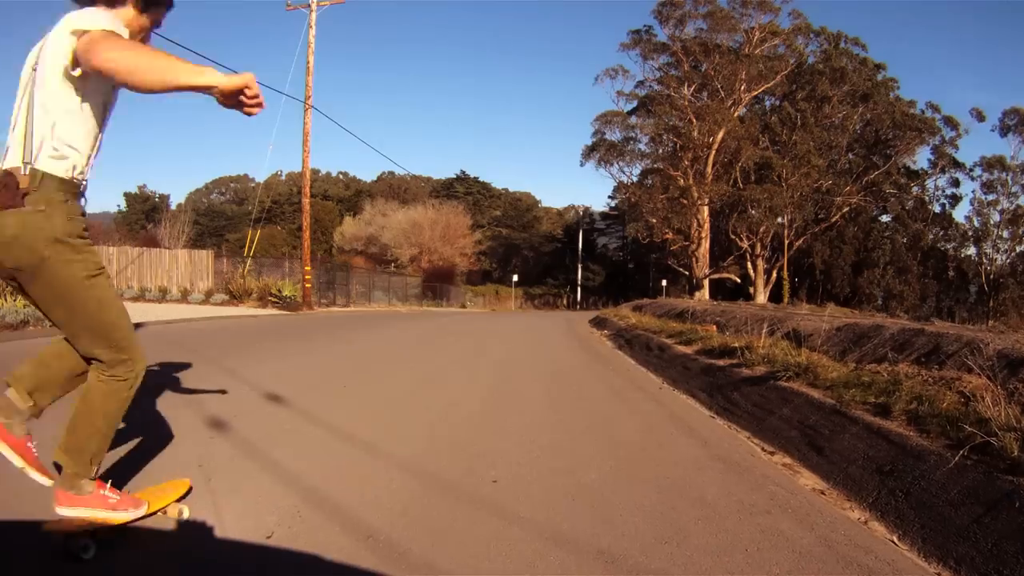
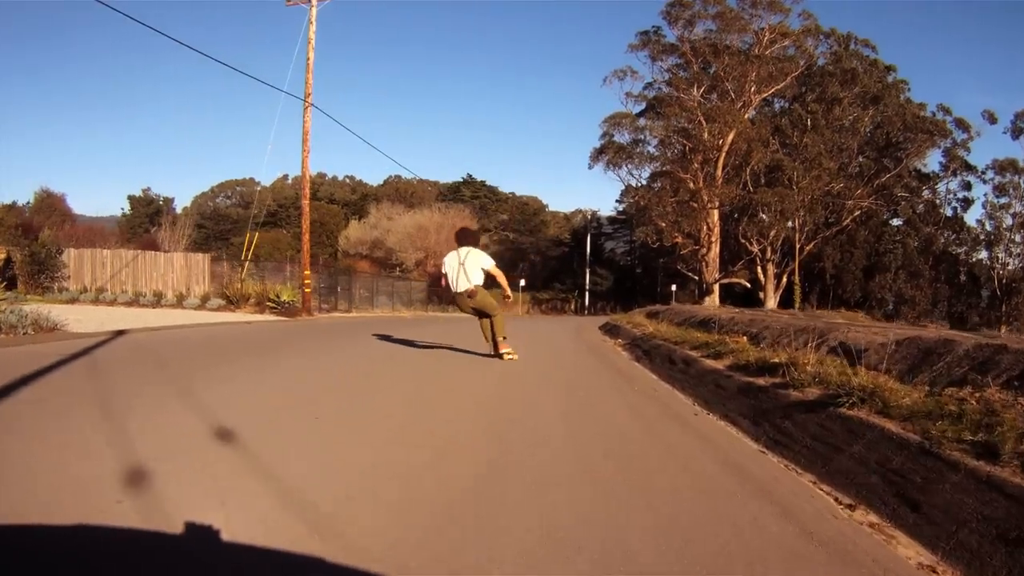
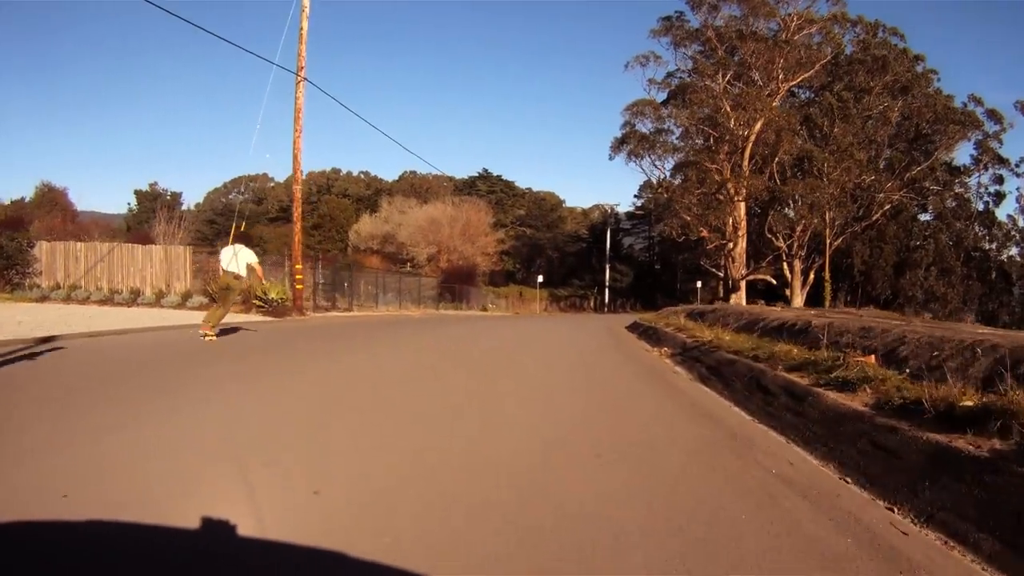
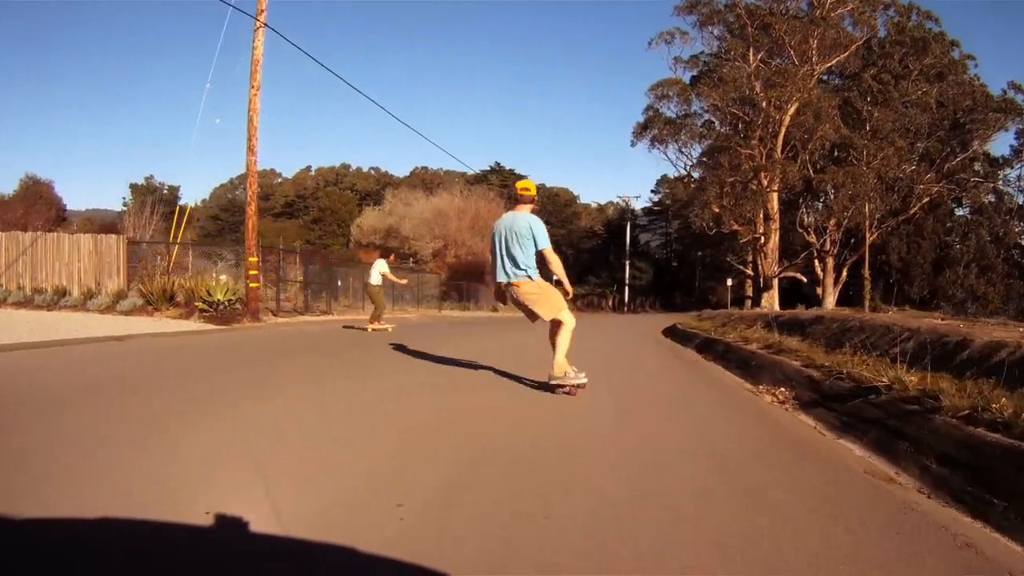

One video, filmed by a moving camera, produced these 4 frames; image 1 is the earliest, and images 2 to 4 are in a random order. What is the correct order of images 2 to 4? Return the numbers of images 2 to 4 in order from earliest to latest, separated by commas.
2, 3, 4
